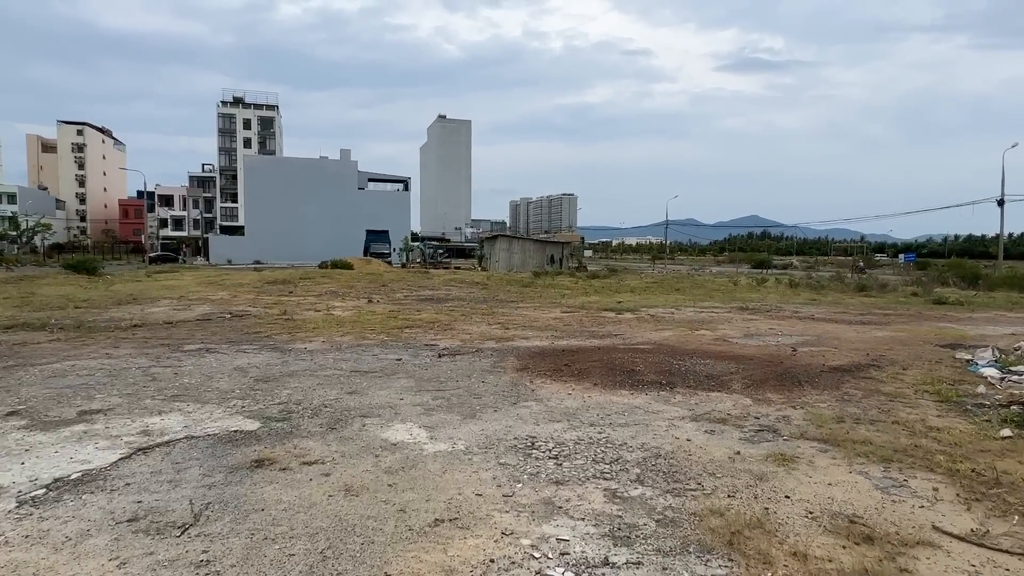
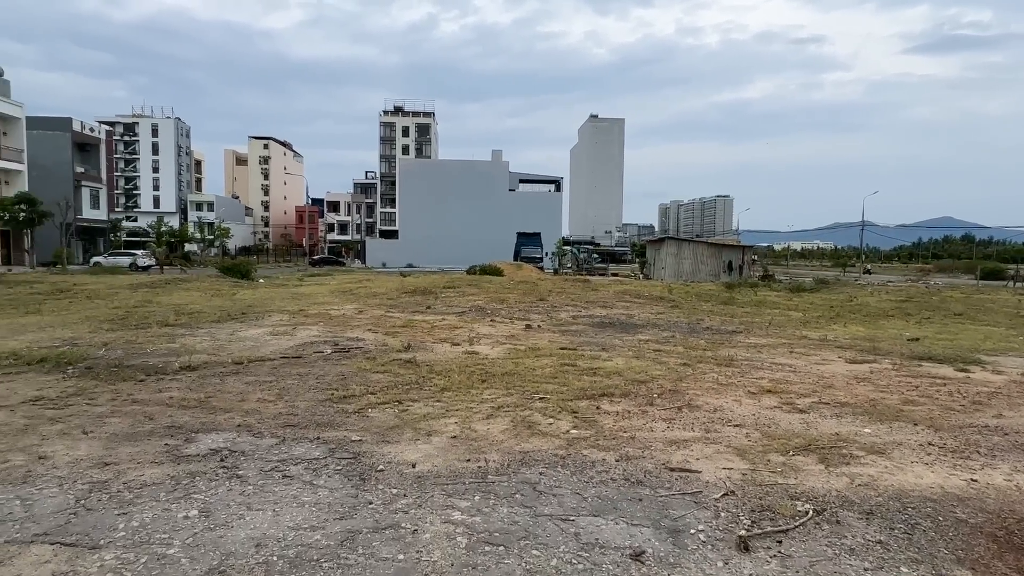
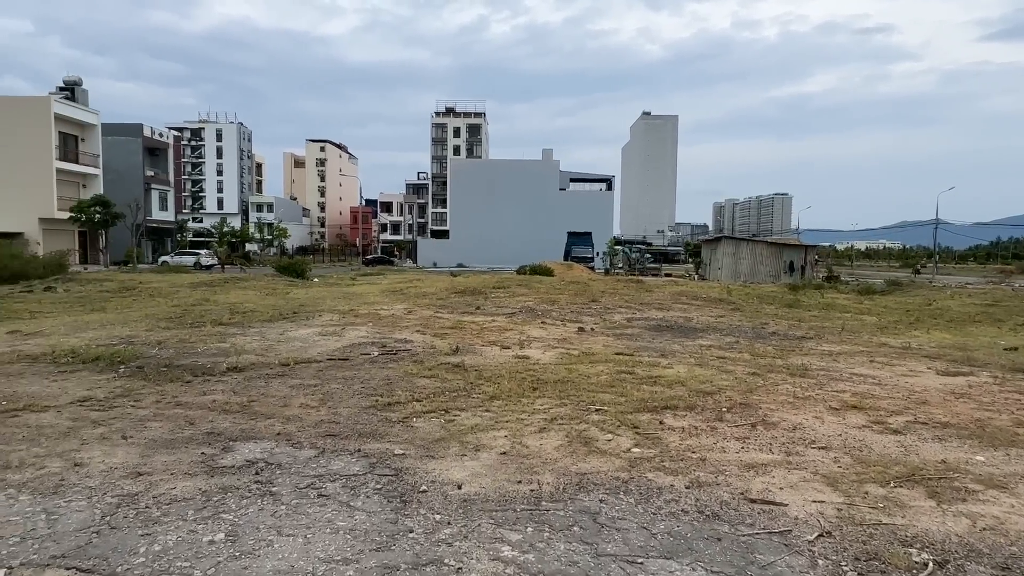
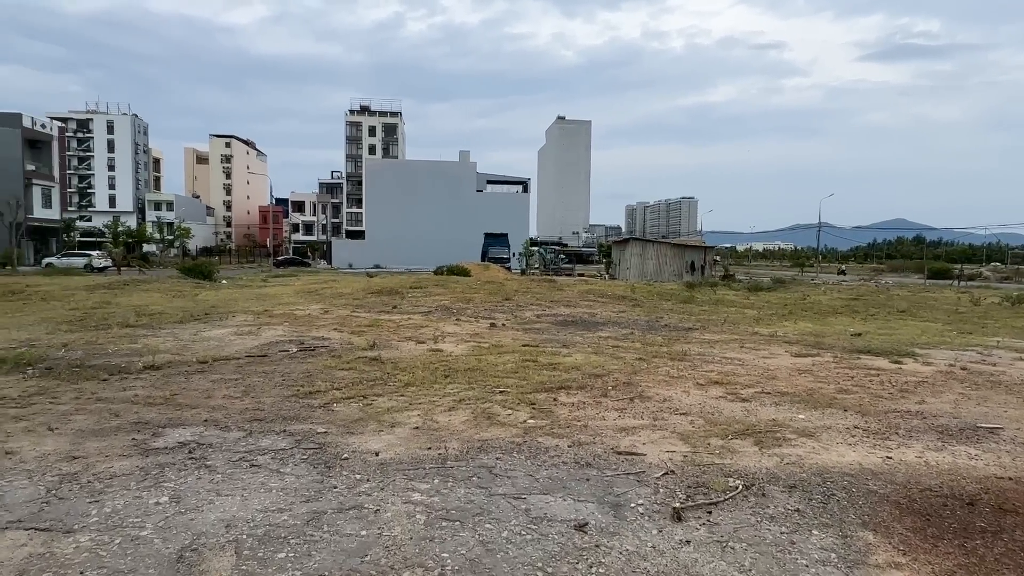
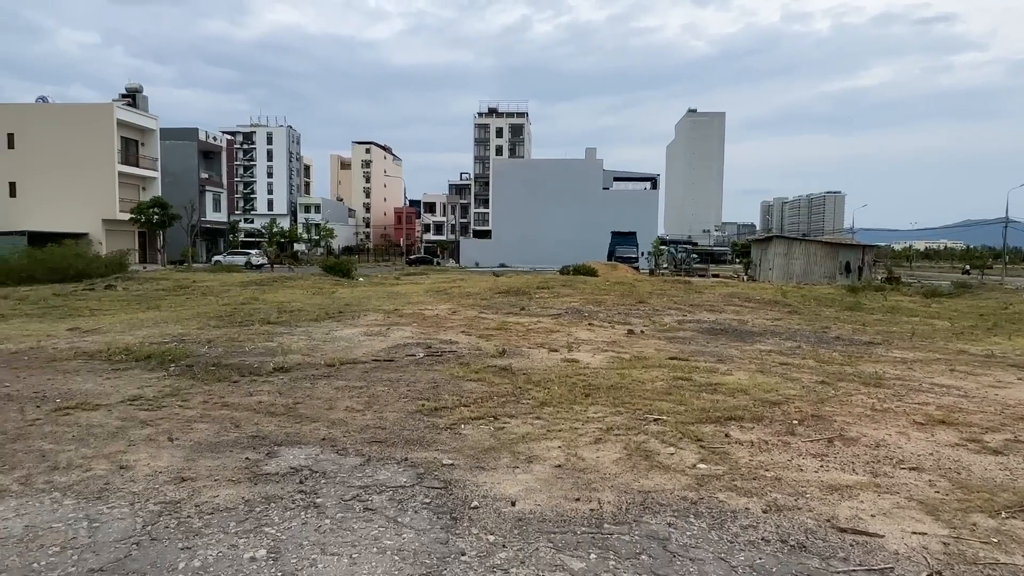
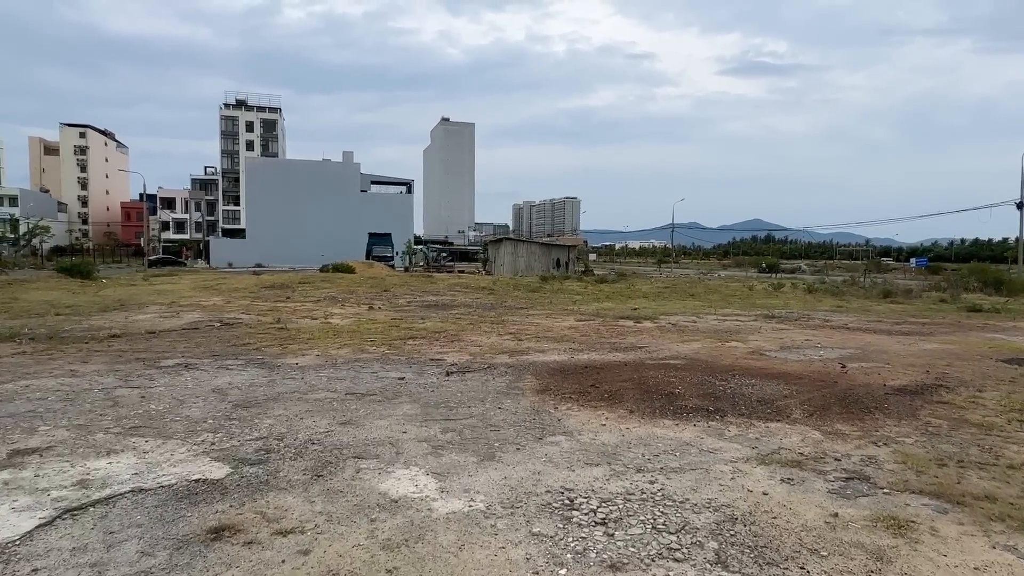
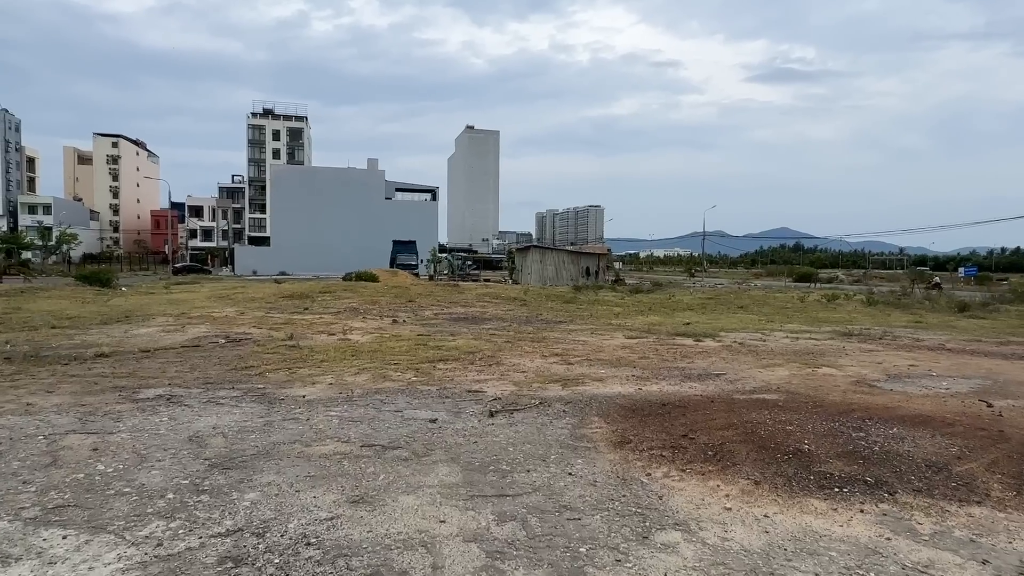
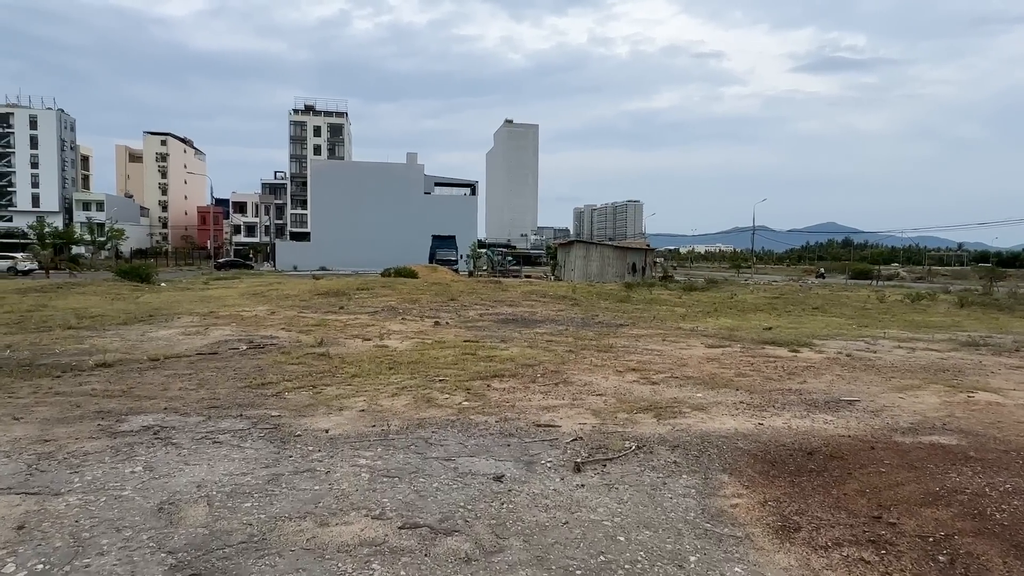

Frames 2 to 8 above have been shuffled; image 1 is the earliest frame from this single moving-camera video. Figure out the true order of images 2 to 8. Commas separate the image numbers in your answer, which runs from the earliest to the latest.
6, 7, 8, 4, 2, 3, 5
